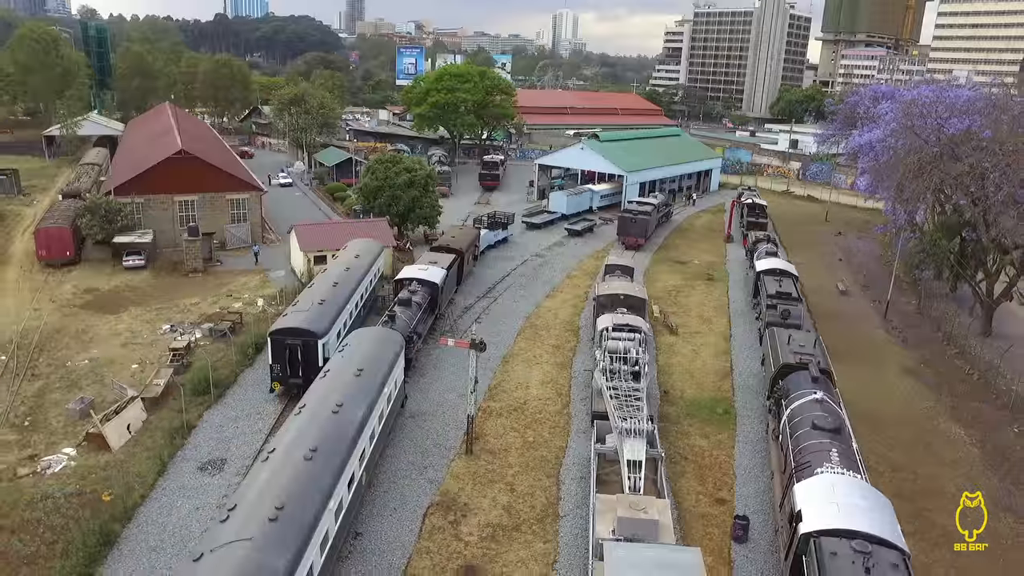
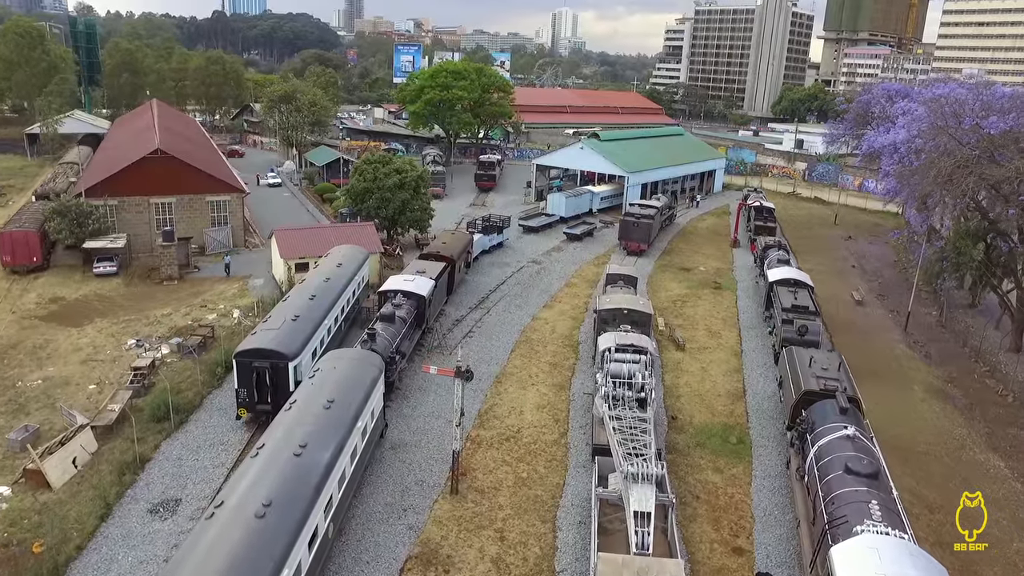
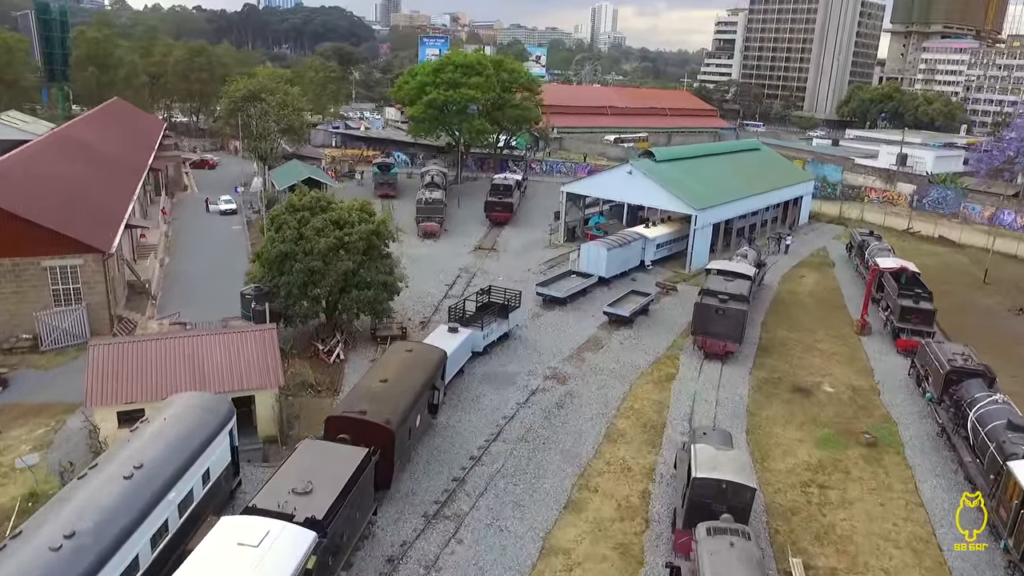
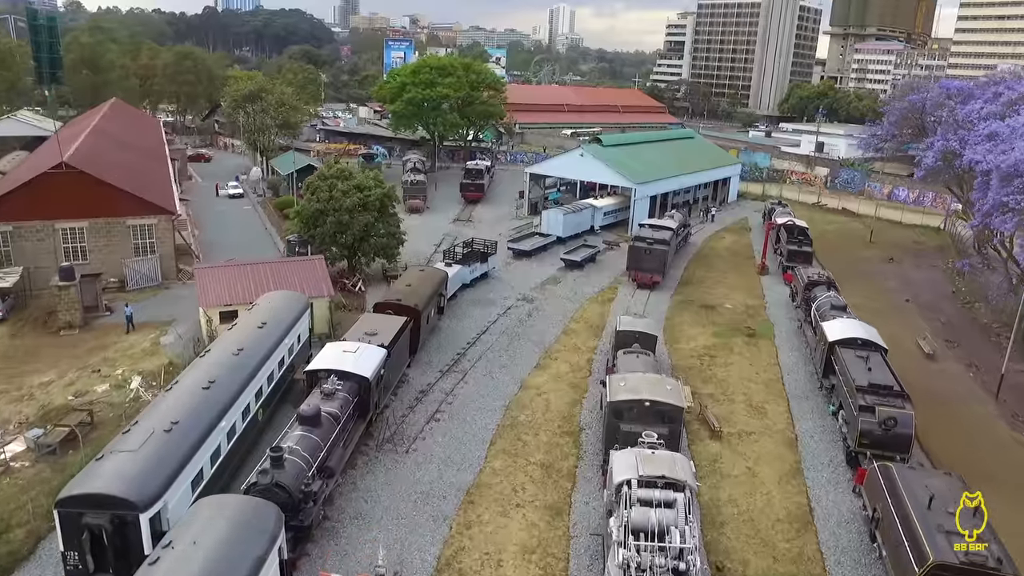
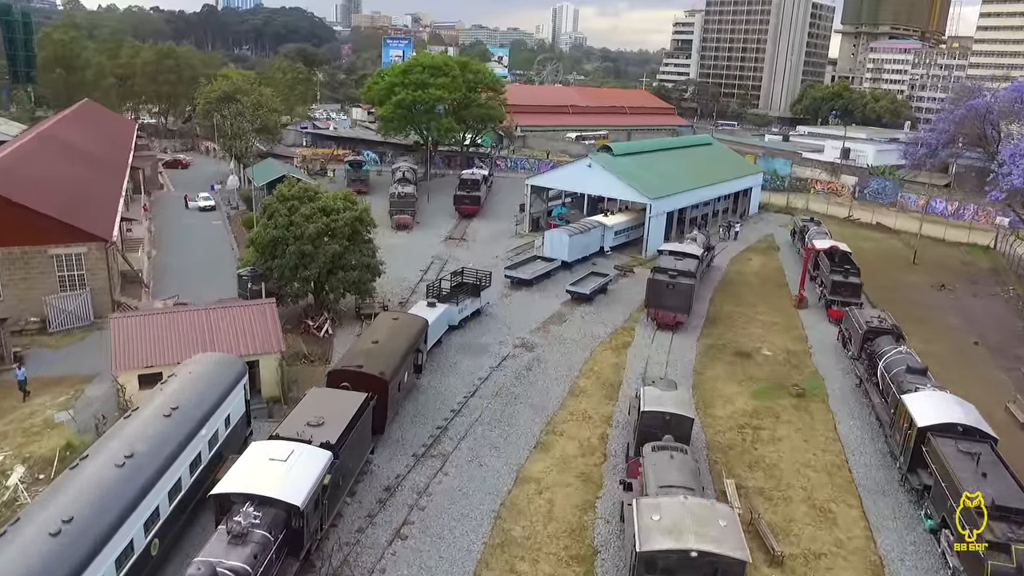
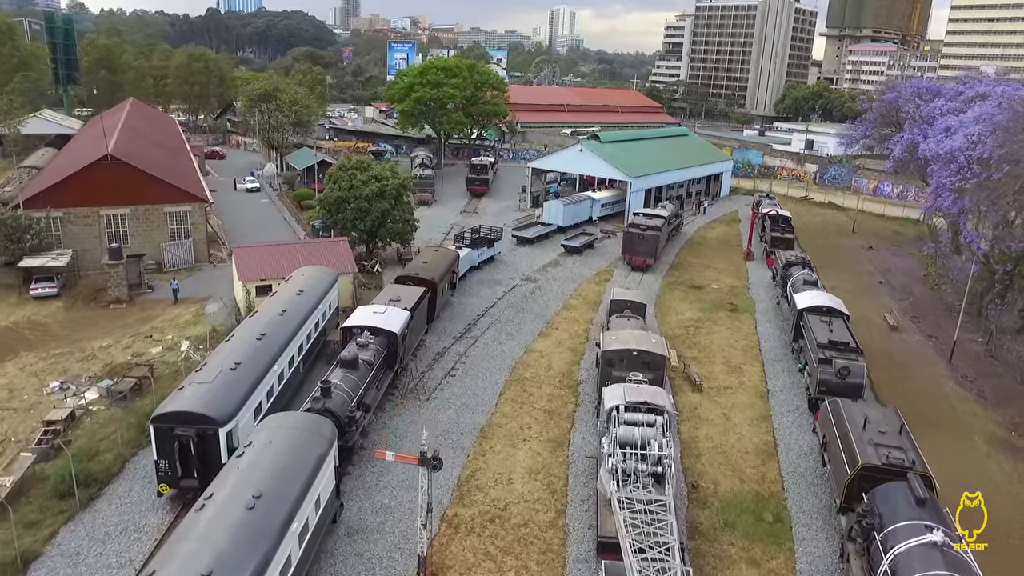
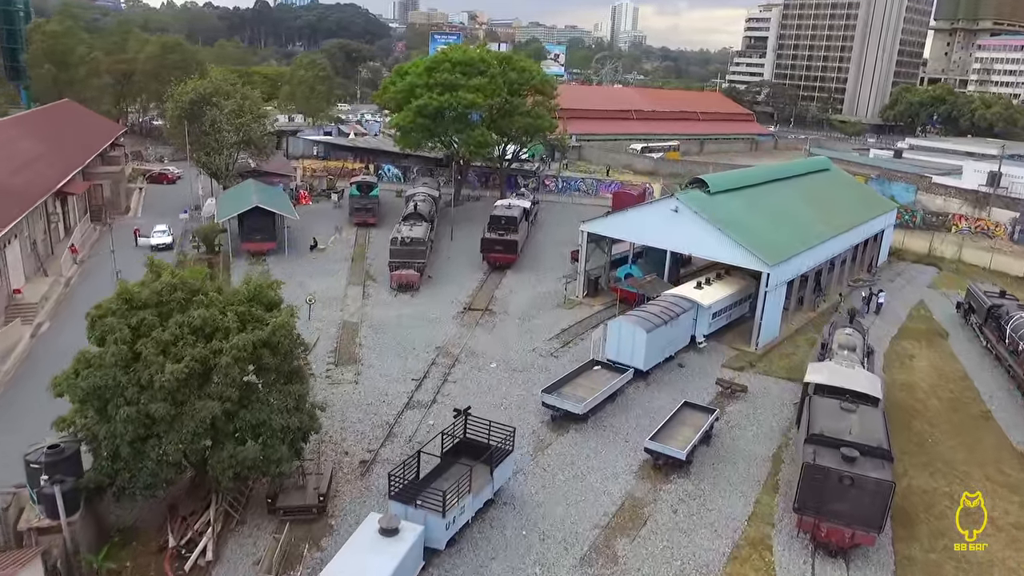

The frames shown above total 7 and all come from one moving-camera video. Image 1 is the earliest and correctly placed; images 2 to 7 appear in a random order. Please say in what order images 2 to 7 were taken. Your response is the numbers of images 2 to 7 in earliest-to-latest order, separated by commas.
2, 6, 4, 5, 3, 7
